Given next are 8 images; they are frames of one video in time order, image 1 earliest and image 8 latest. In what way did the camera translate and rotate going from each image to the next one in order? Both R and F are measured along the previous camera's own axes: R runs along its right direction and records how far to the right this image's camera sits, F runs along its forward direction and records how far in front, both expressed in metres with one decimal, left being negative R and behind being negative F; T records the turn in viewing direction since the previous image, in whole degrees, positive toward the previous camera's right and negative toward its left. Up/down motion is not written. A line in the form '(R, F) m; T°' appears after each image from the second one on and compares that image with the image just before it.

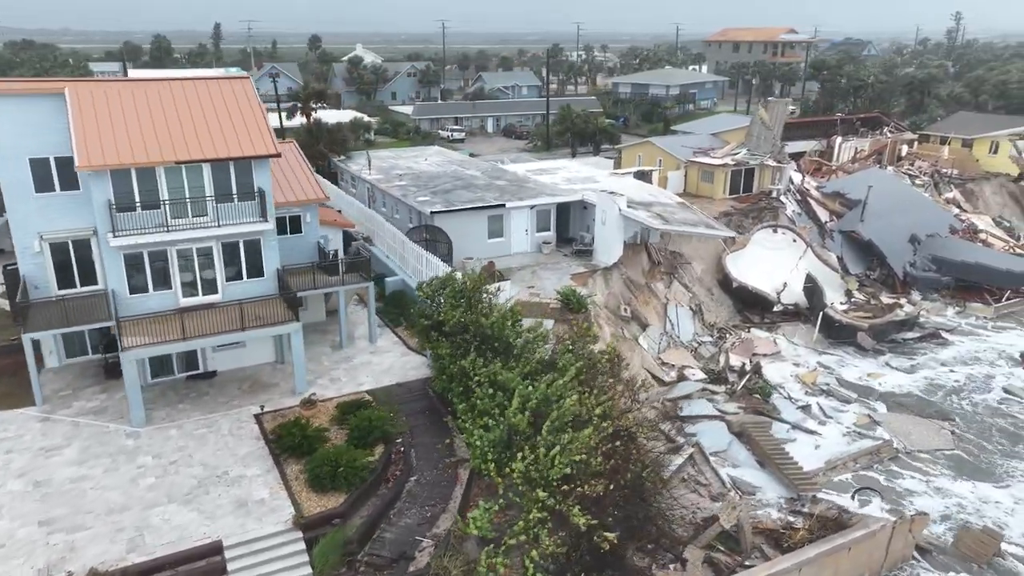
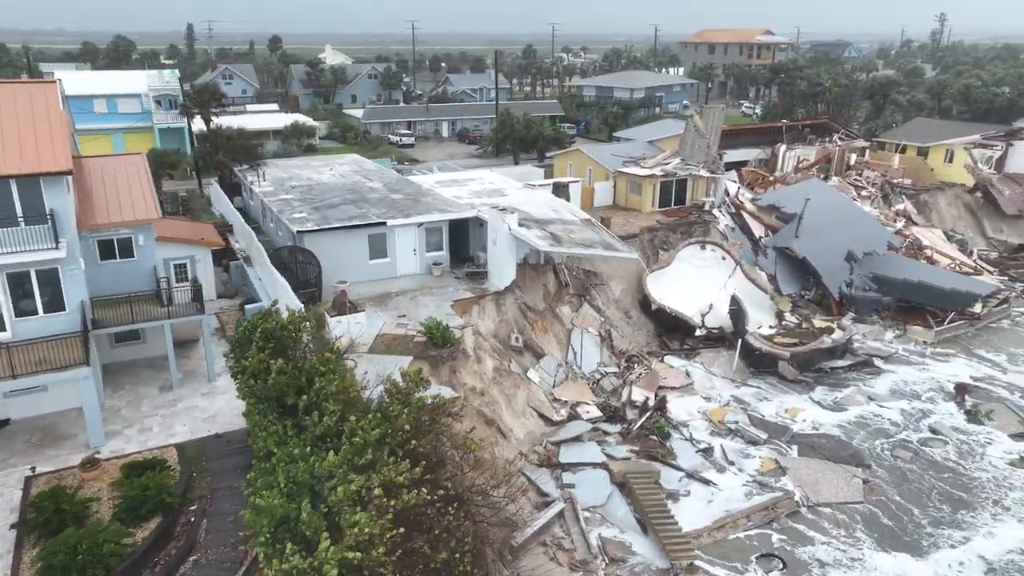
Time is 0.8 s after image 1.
(+2.7, +1.8) m; 0°
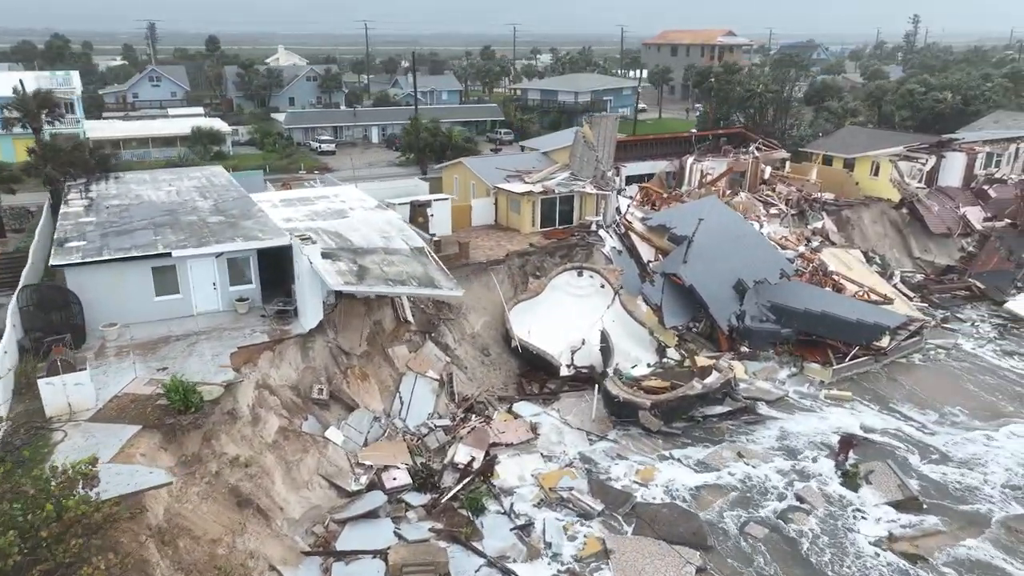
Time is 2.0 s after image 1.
(+3.8, +2.5) m; +1°
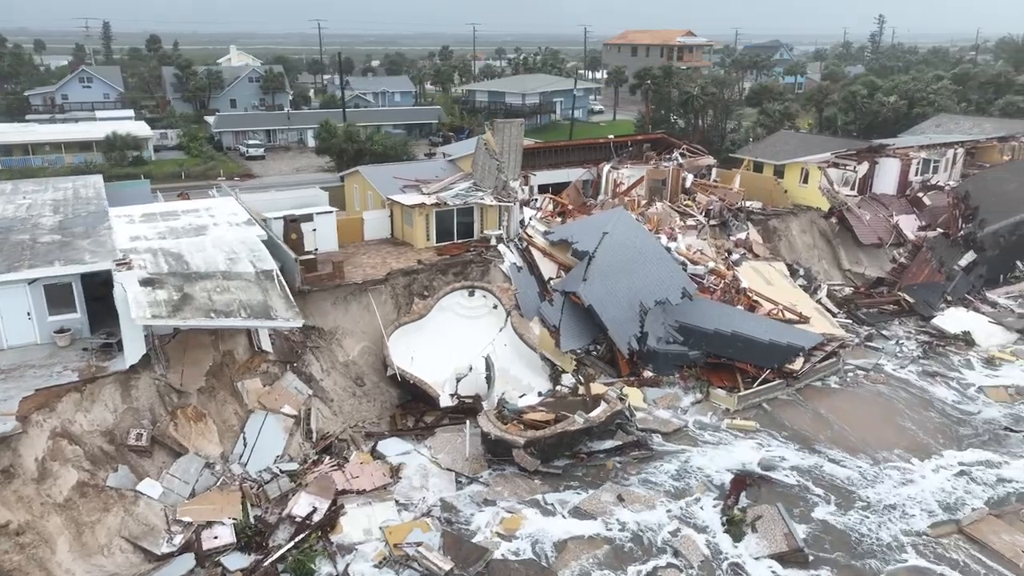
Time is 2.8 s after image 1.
(+2.5, +1.6) m; +1°
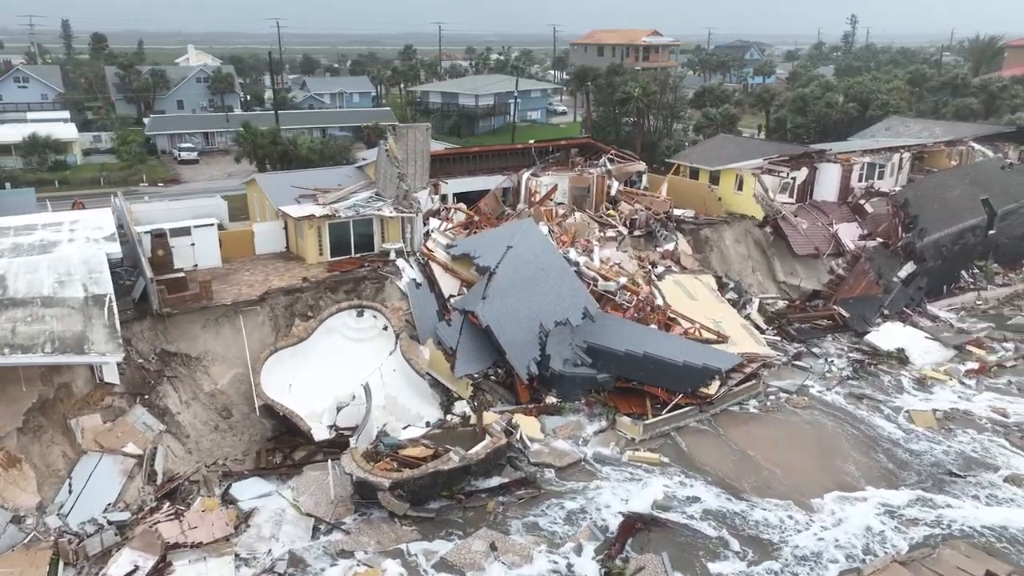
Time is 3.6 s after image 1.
(+2.3, +1.5) m; +1°
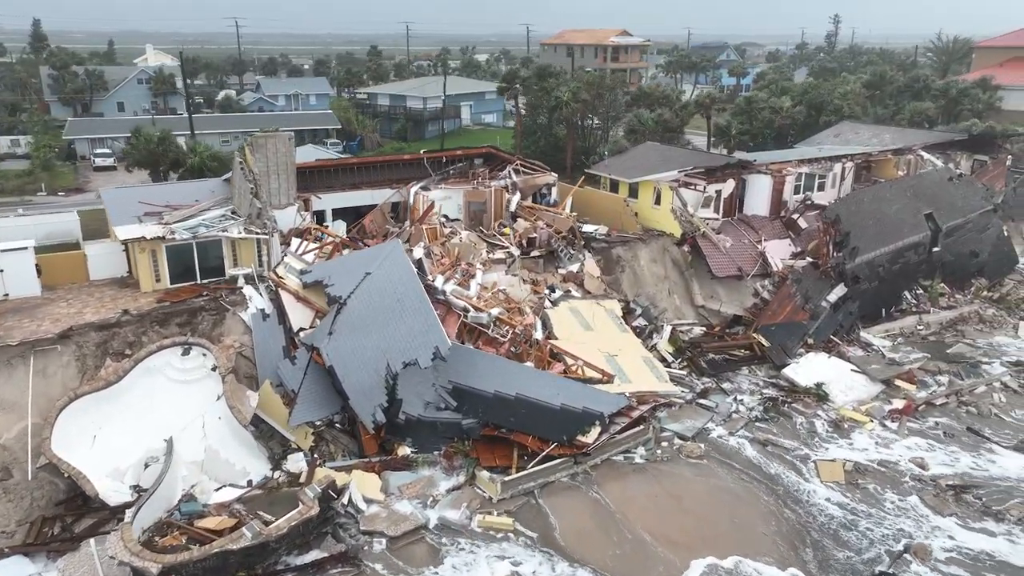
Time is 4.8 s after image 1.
(+3.1, +2.2) m; 0°
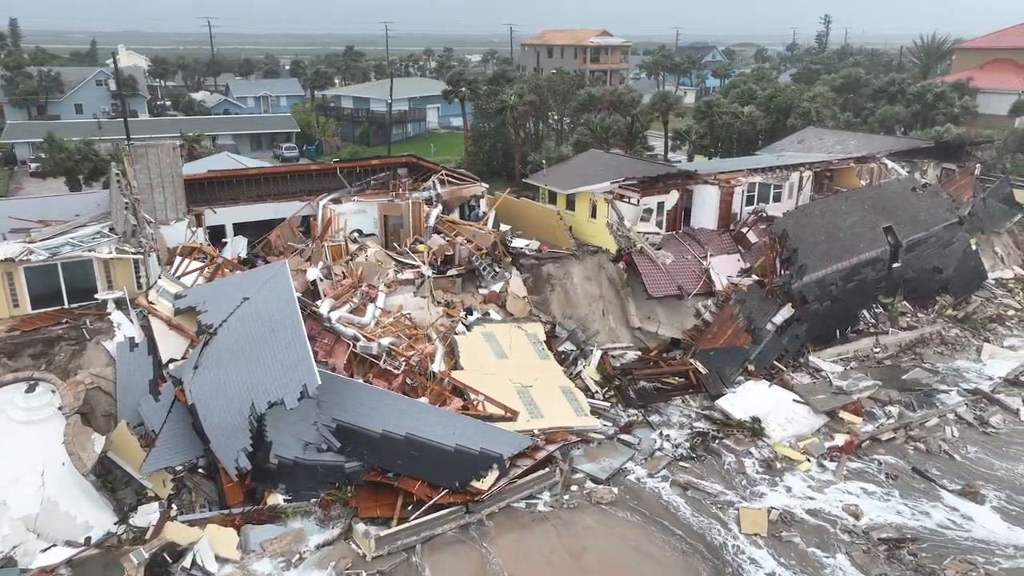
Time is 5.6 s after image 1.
(+2.2, +1.6) m; 0°
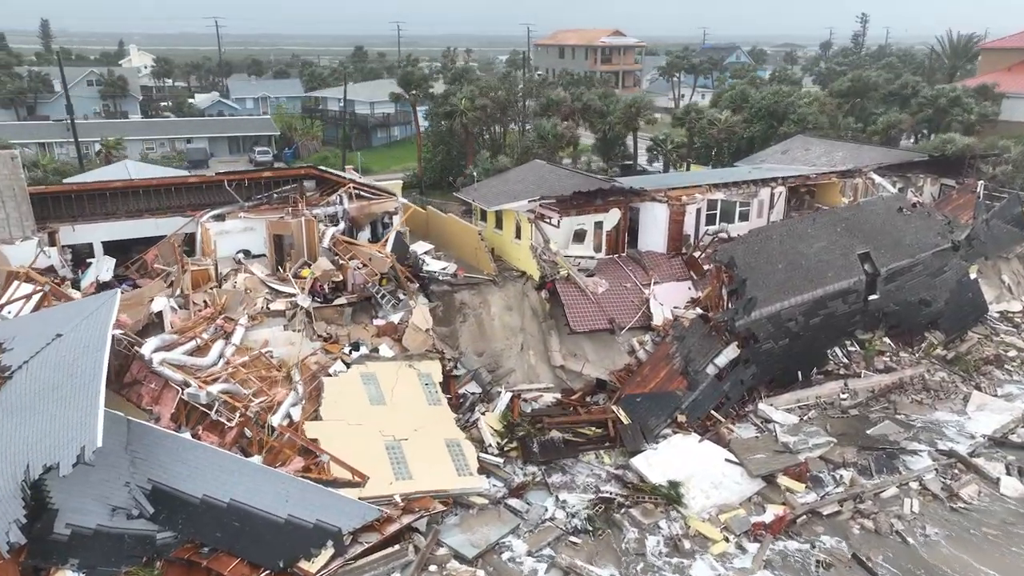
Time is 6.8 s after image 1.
(+3.2, +2.5) m; -3°
